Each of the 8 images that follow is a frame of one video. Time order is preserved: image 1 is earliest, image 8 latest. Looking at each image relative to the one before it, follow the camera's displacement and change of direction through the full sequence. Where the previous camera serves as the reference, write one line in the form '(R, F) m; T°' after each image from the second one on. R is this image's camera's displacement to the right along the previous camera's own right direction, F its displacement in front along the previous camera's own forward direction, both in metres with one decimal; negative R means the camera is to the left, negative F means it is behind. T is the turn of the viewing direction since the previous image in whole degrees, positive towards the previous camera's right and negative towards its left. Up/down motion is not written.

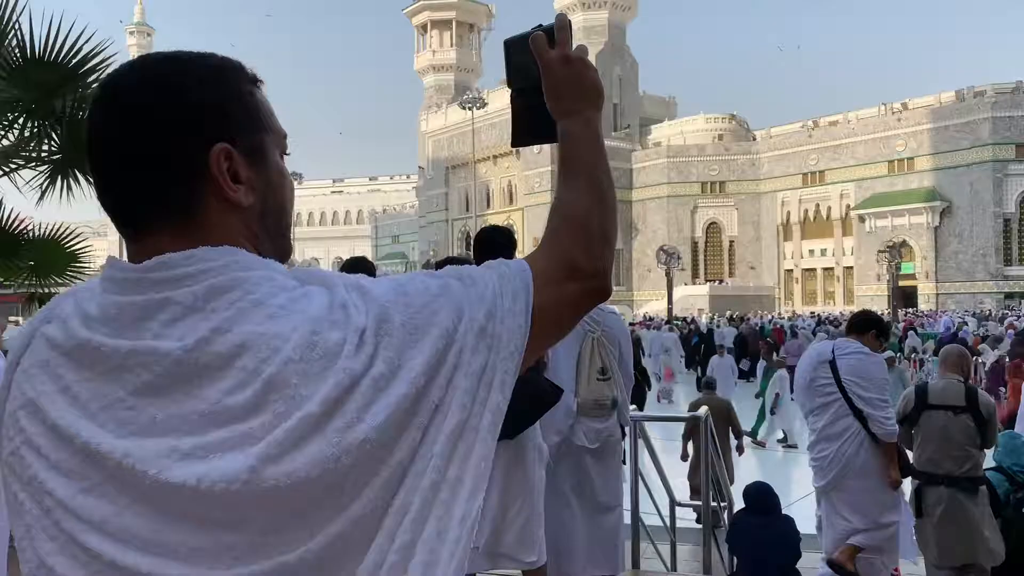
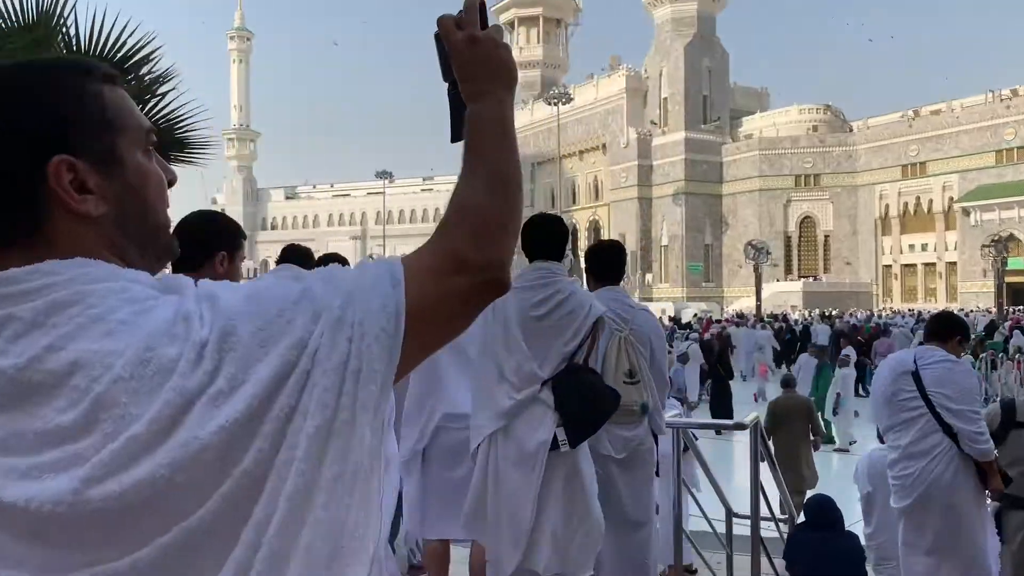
(+0.2, +0.1) m; -6°
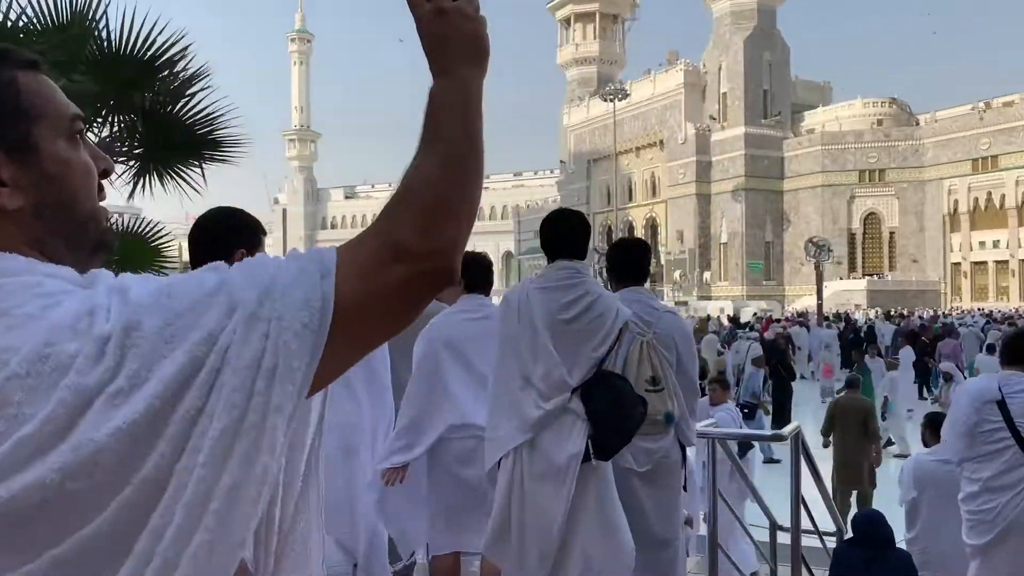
(+0.1, +0.1) m; -4°
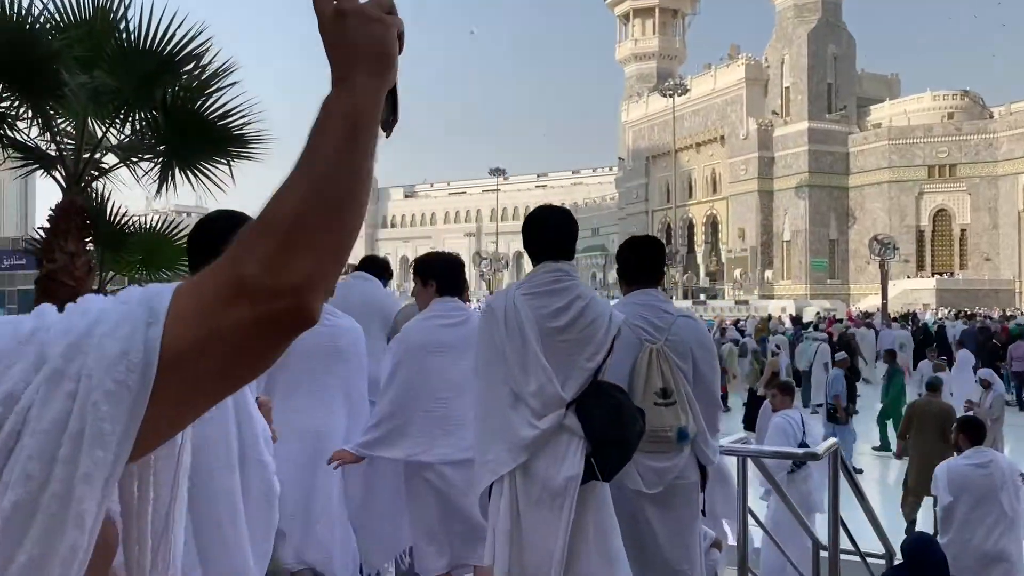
(+0.1, +0.2) m; -4°
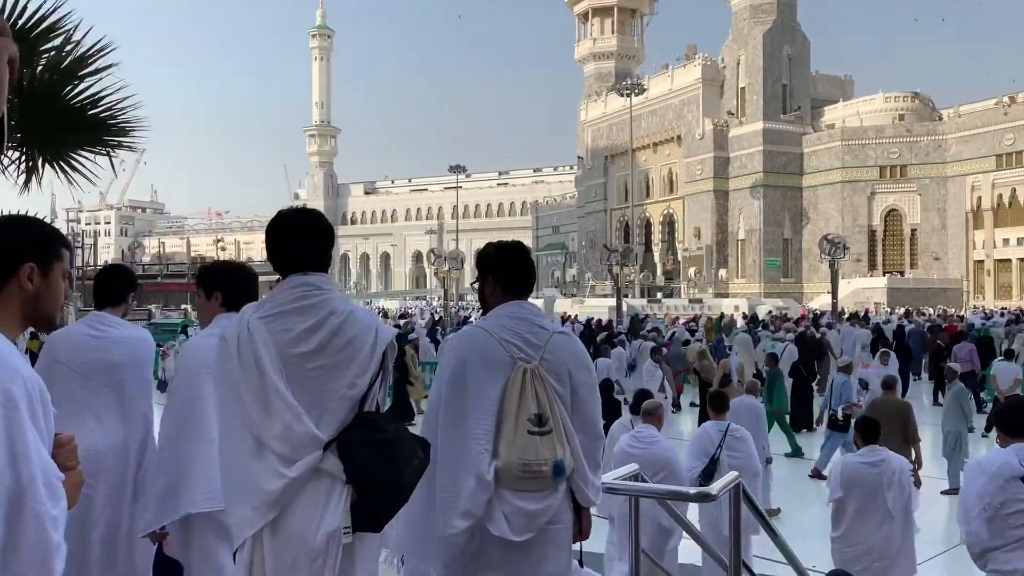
(+0.2, +0.3) m; +3°
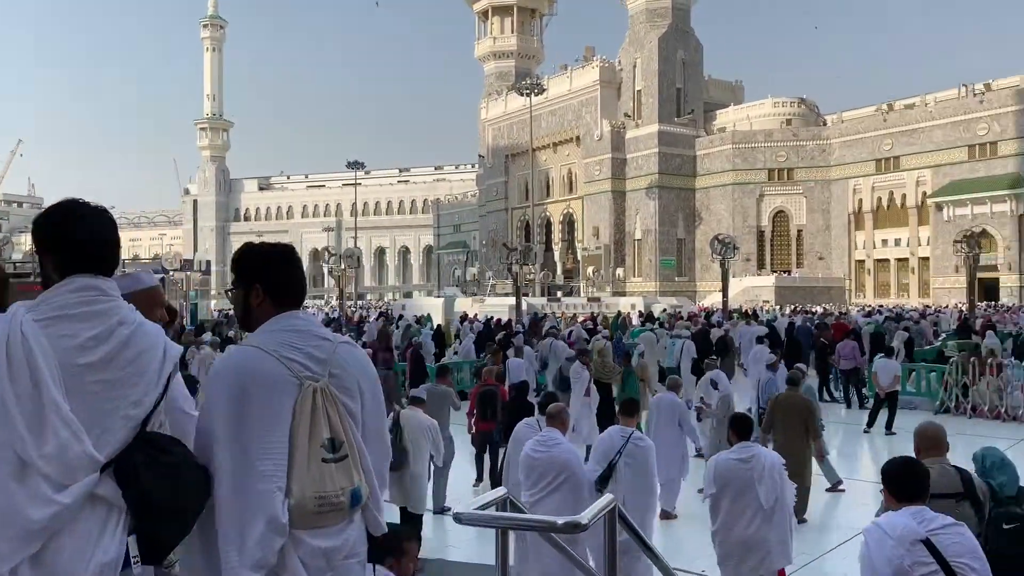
(+0.1, +0.2) m; +7°
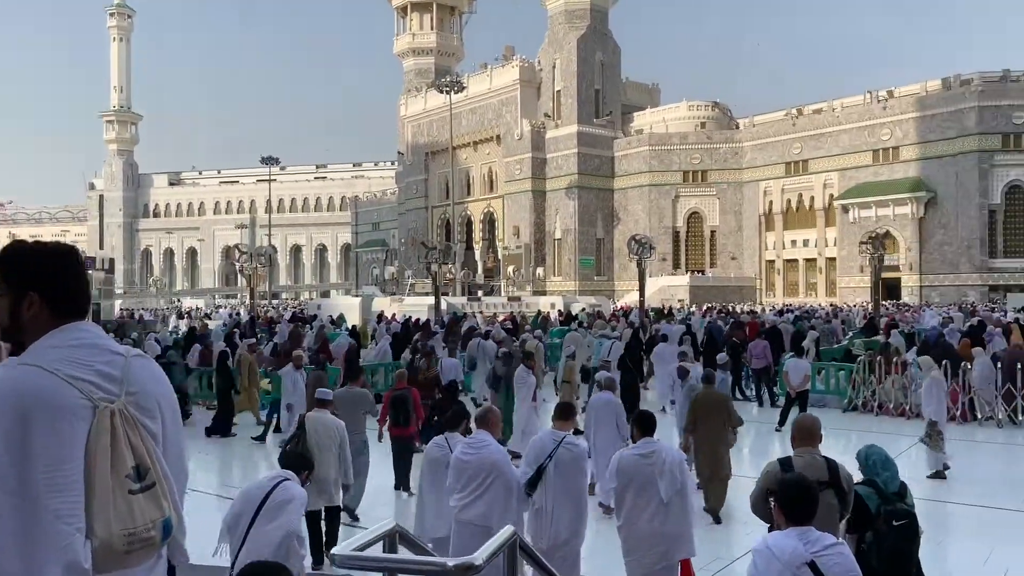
(+0.1, +0.3) m; +5°
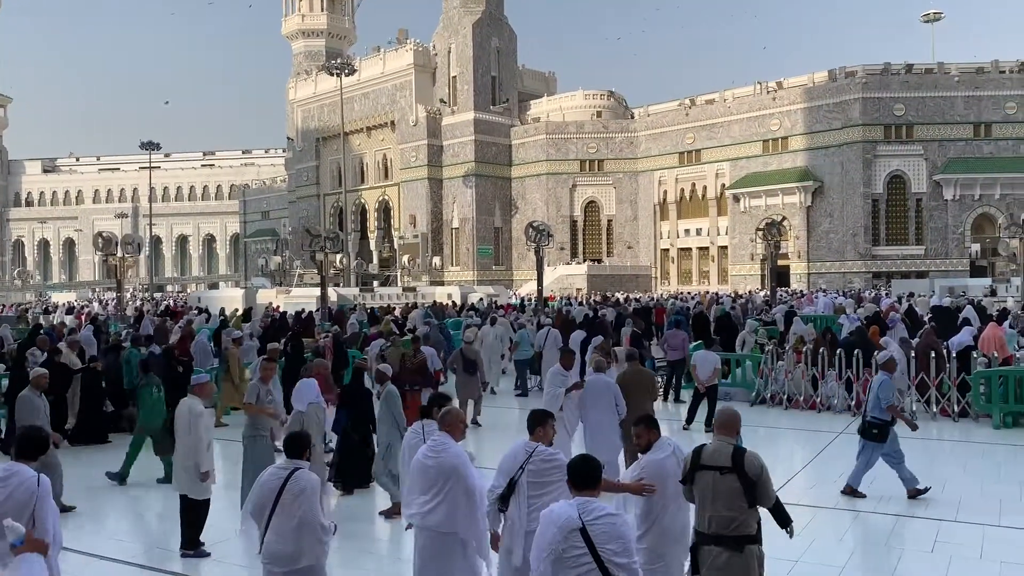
(+0.2, +1.2) m; +7°
